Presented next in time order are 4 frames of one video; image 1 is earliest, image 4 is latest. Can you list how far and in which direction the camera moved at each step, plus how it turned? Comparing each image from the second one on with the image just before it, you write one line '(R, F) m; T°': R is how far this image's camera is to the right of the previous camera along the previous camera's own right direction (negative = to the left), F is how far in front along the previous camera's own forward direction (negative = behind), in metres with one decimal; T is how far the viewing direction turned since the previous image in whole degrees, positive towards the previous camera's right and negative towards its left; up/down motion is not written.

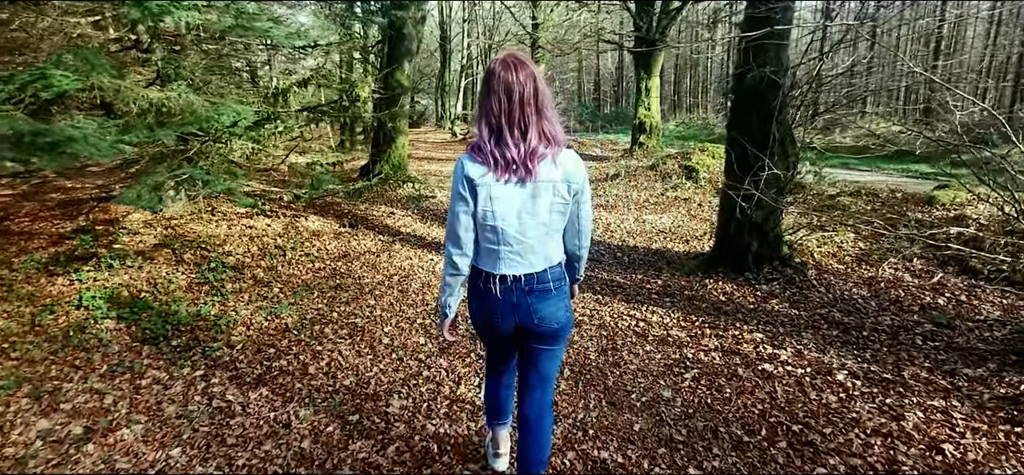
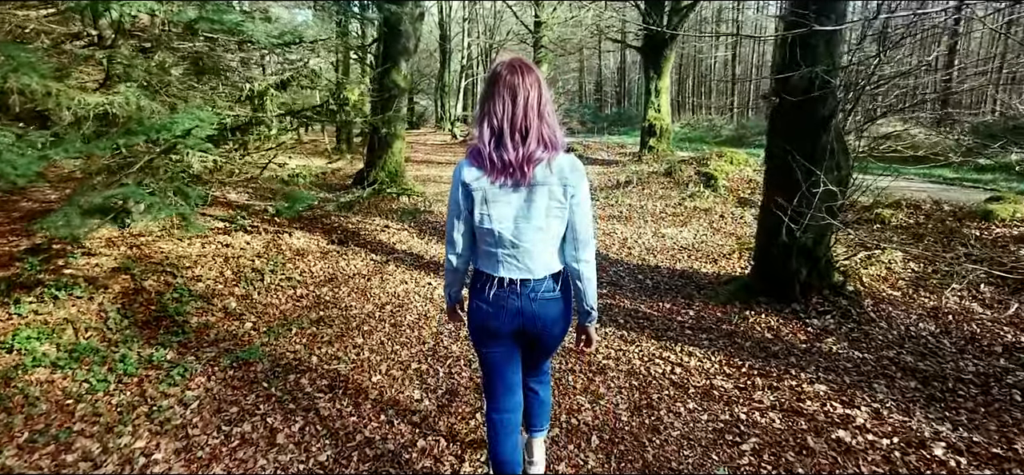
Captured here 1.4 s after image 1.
(-0.1, +0.8) m; 0°
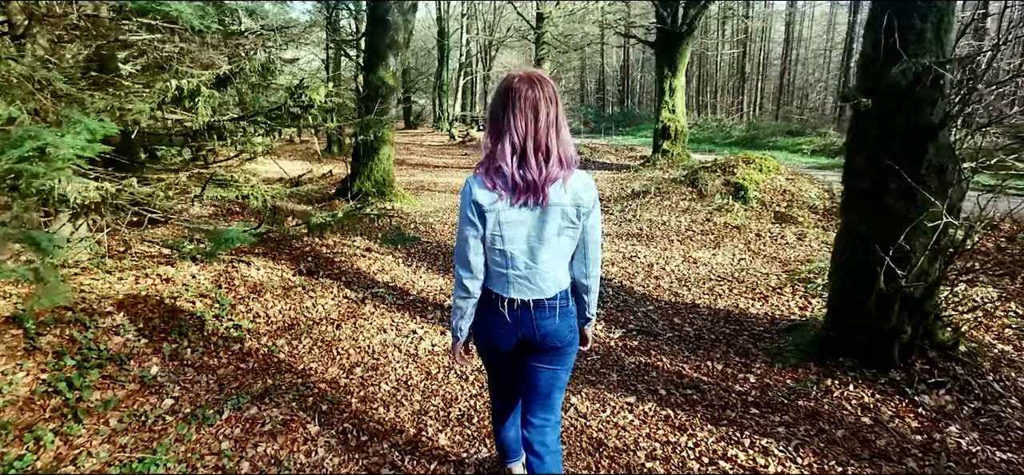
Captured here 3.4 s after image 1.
(-0.1, +1.2) m; 0°
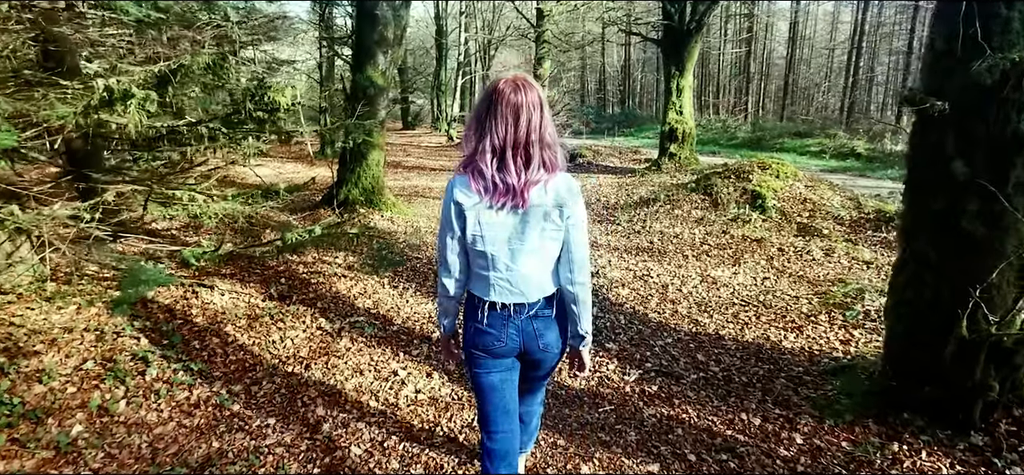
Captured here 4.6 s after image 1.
(0.0, +0.7) m; 0°
